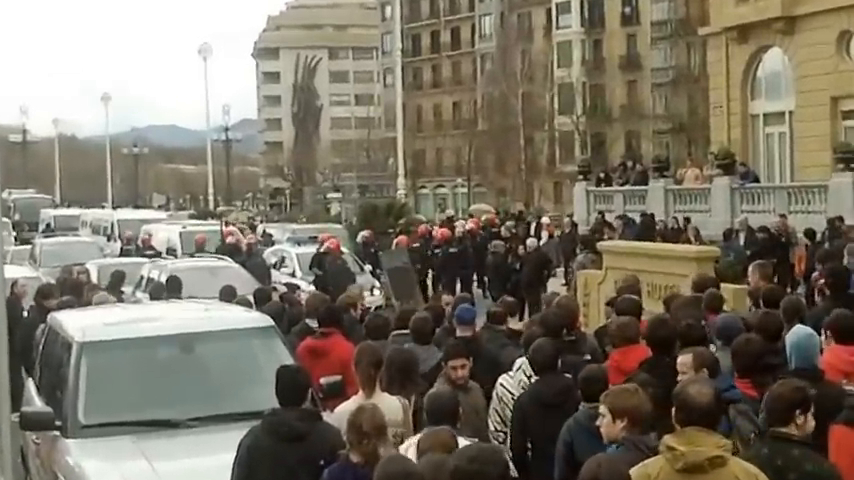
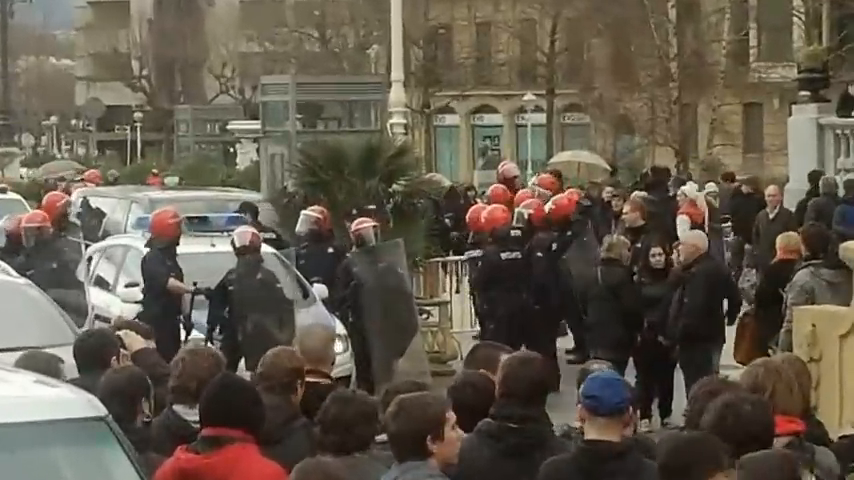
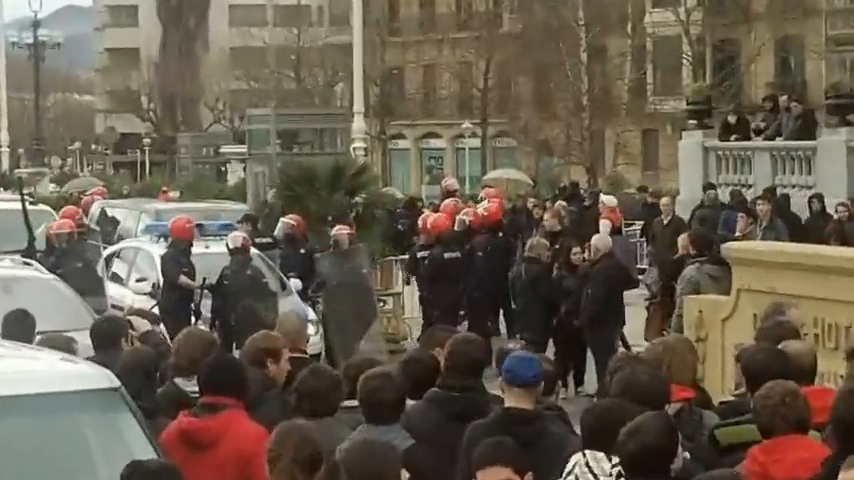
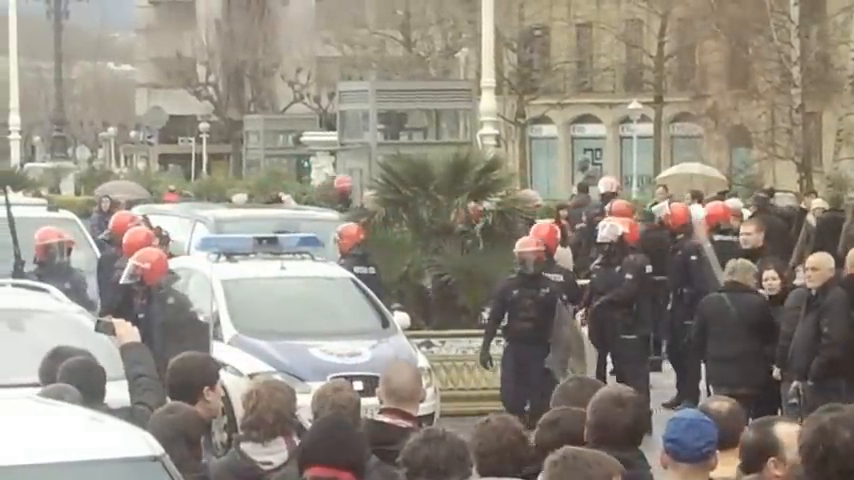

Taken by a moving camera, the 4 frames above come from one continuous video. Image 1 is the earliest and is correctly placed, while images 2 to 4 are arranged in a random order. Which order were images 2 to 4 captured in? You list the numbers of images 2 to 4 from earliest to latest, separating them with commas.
3, 2, 4
